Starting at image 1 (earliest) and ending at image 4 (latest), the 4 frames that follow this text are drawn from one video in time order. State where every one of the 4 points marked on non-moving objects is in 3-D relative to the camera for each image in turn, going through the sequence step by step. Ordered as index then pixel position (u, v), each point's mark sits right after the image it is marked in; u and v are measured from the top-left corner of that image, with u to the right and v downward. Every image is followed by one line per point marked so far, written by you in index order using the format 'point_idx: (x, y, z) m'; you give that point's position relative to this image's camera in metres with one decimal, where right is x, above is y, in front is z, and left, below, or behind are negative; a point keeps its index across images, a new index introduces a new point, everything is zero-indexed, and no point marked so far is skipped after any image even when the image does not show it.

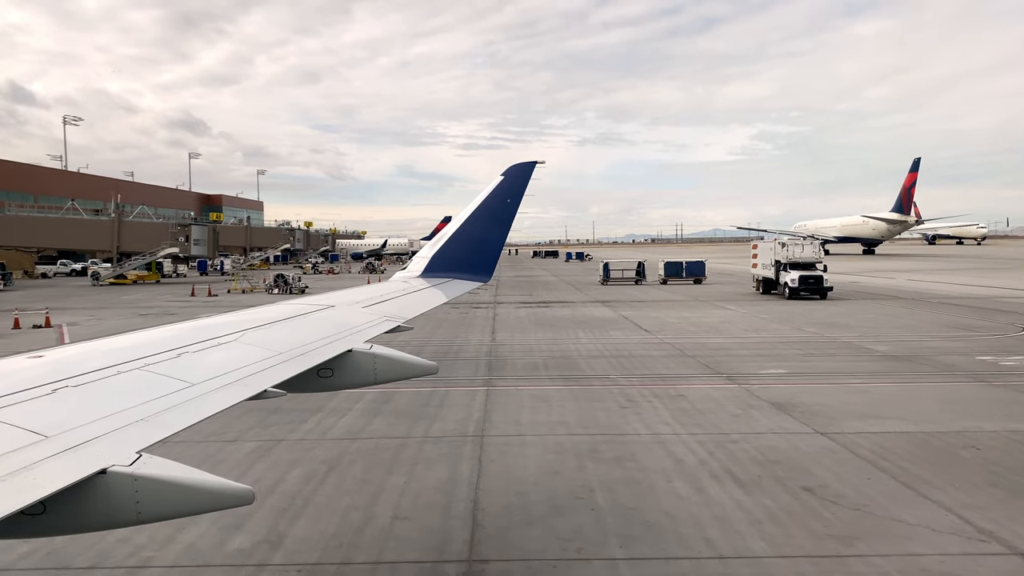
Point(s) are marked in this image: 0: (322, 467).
0: (-2.7, -2.5, +8.5) m
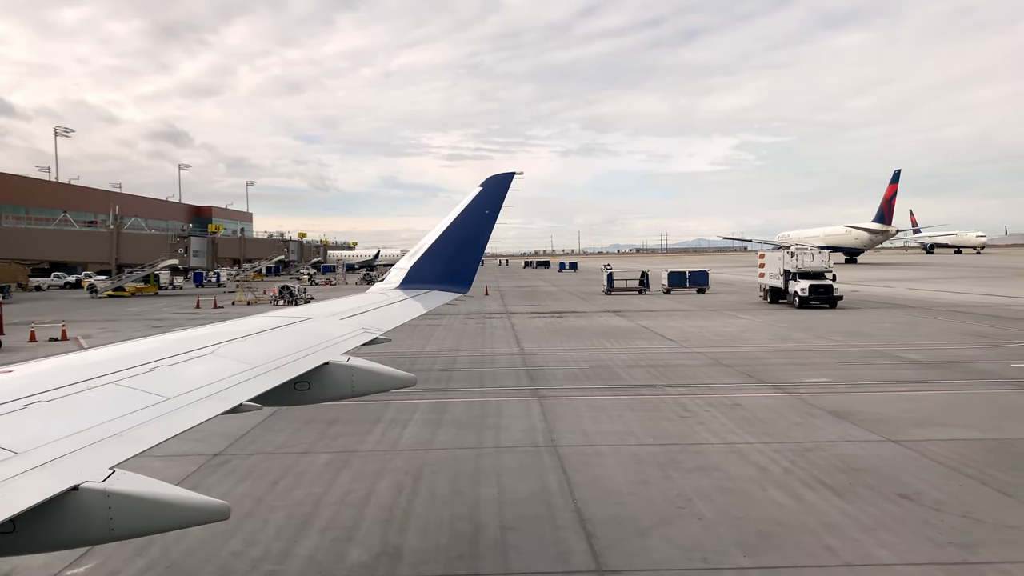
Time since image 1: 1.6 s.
0: (-1.5, -2.7, +8.5) m
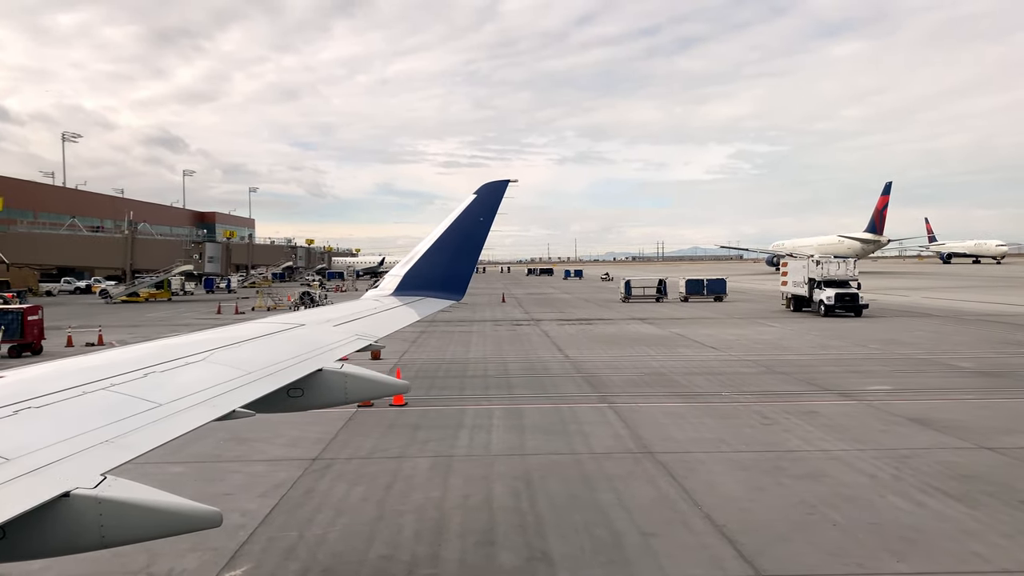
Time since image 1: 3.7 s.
0: (+0.1, -2.8, +8.5) m
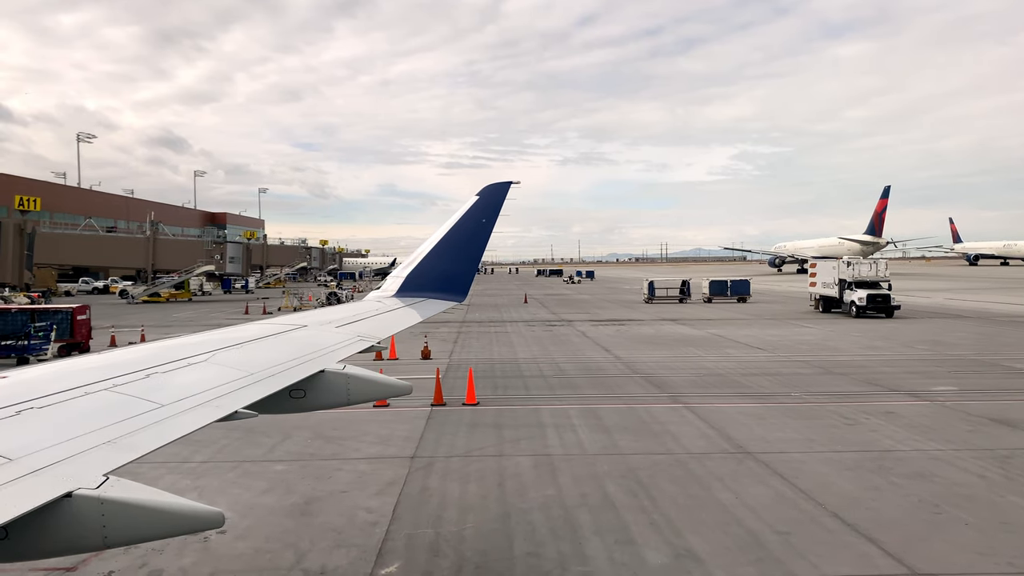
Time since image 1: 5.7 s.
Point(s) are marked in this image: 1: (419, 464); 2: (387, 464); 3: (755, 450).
0: (+1.7, -2.8, +8.5) m
1: (-1.5, -2.8, +9.5) m
2: (-2.0, -2.8, +9.5) m
3: (+4.1, -2.7, +10.0) m
